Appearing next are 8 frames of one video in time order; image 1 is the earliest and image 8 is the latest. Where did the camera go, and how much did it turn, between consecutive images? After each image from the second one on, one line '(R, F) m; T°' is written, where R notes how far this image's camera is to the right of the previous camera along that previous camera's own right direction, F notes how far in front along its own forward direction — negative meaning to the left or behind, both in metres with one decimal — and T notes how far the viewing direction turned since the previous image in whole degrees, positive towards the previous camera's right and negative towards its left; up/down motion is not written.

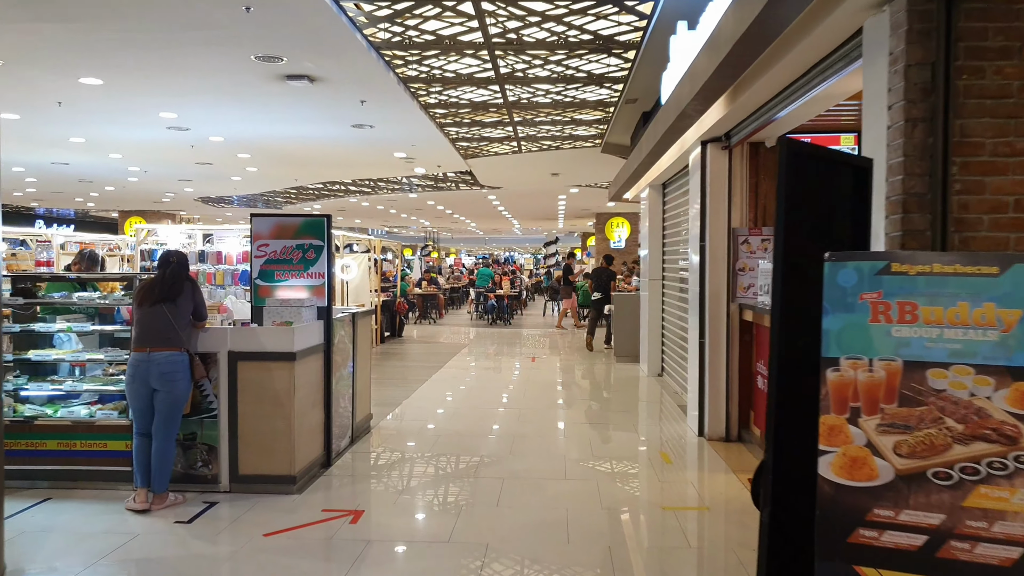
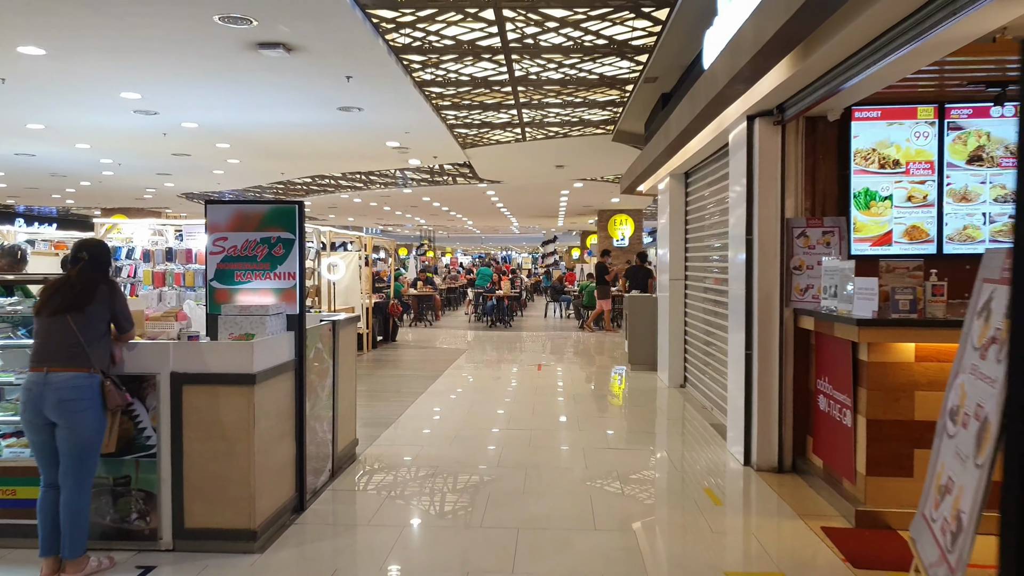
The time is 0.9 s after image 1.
(-0.1, +0.8) m; 0°
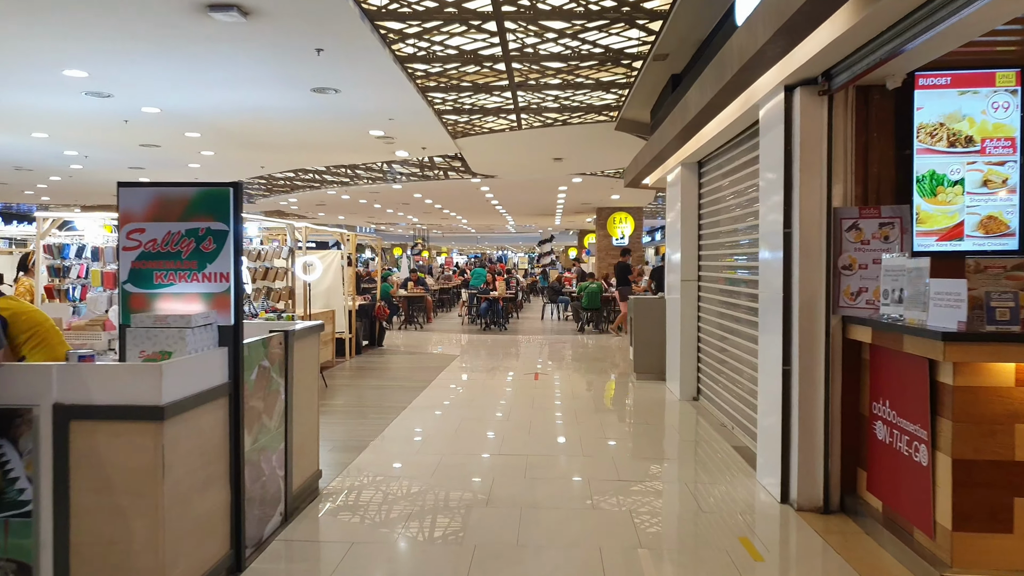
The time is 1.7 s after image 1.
(0.0, +0.7) m; 0°
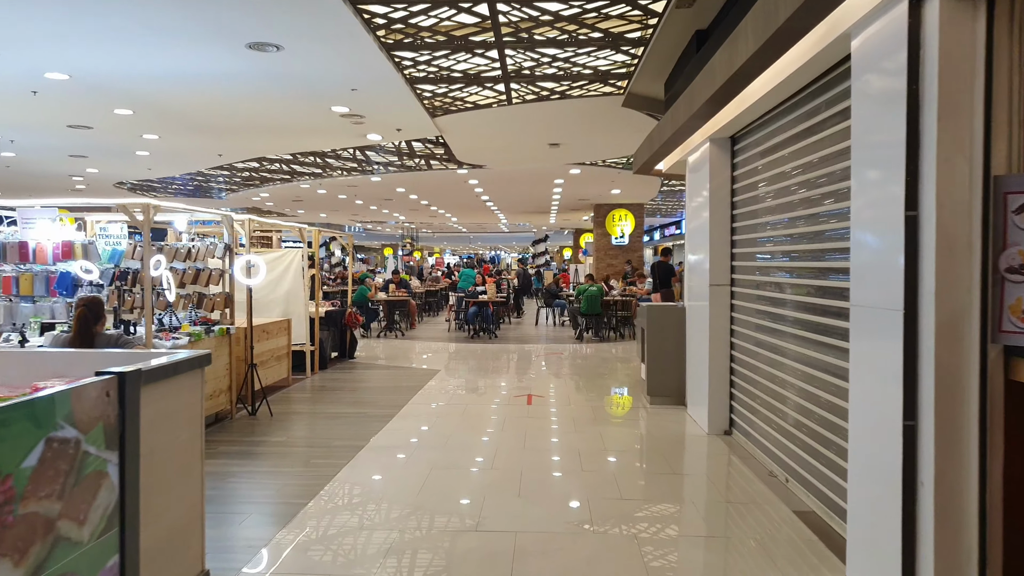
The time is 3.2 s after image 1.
(+0.1, +1.2) m; +1°
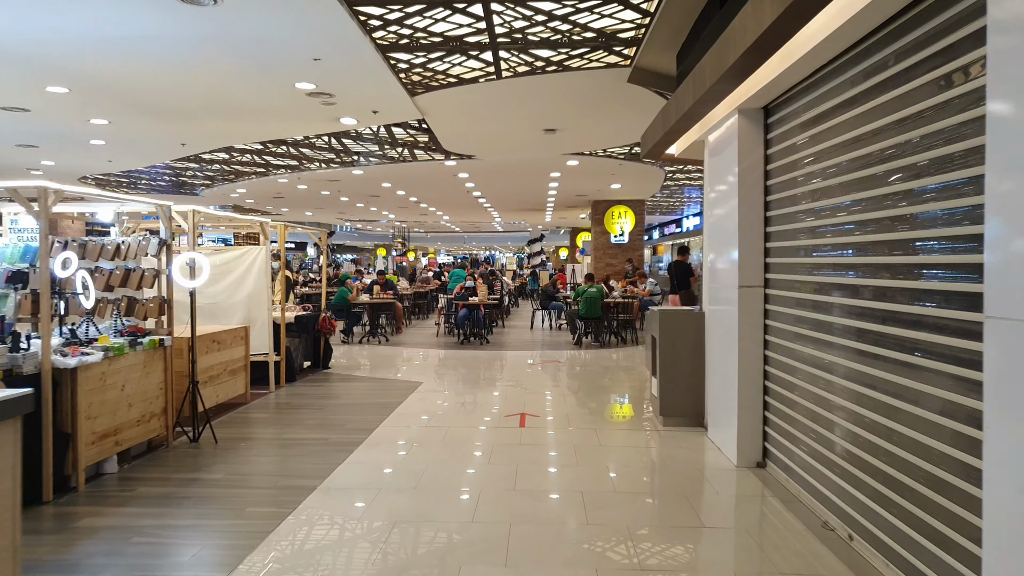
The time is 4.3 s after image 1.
(+0.1, +0.9) m; 0°
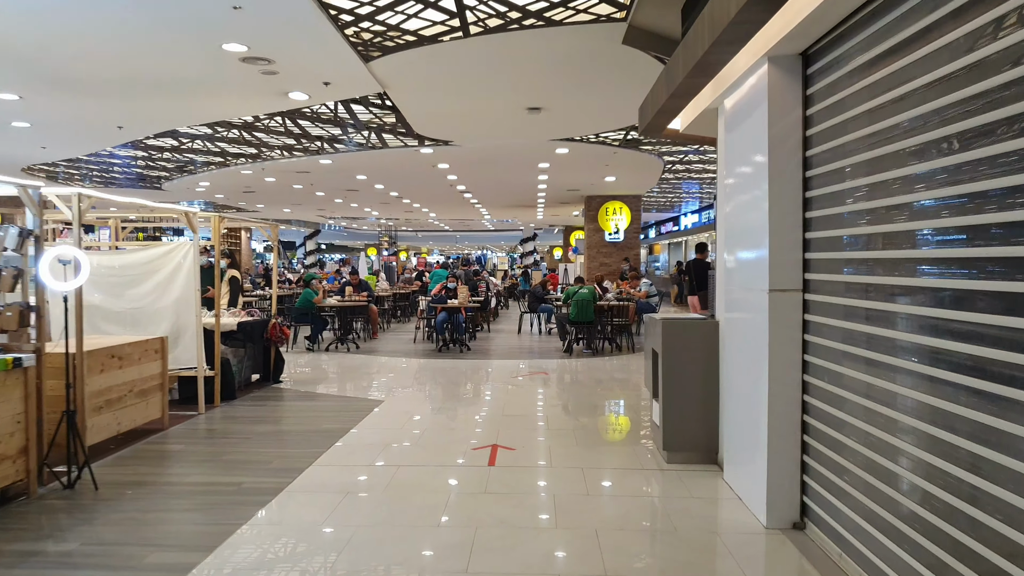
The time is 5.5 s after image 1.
(+0.2, +1.0) m; 0°
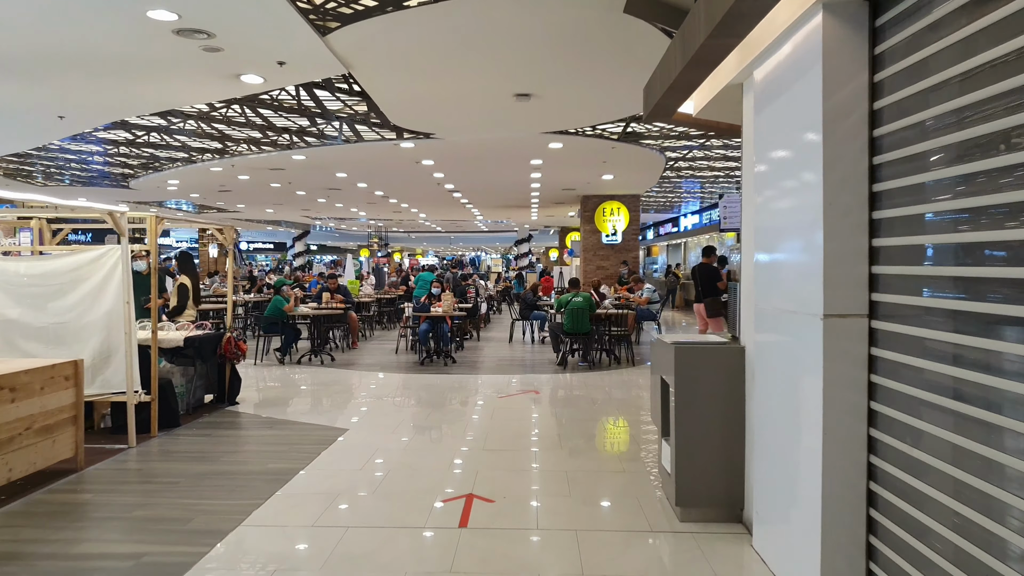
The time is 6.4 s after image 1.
(+0.1, +0.8) m; 0°
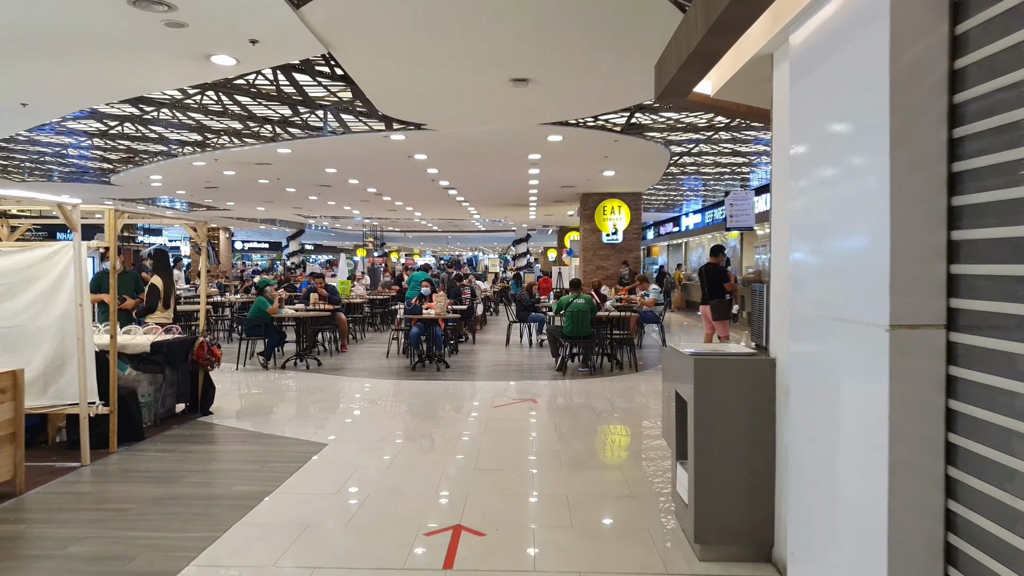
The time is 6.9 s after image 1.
(0.0, +0.5) m; 0°
